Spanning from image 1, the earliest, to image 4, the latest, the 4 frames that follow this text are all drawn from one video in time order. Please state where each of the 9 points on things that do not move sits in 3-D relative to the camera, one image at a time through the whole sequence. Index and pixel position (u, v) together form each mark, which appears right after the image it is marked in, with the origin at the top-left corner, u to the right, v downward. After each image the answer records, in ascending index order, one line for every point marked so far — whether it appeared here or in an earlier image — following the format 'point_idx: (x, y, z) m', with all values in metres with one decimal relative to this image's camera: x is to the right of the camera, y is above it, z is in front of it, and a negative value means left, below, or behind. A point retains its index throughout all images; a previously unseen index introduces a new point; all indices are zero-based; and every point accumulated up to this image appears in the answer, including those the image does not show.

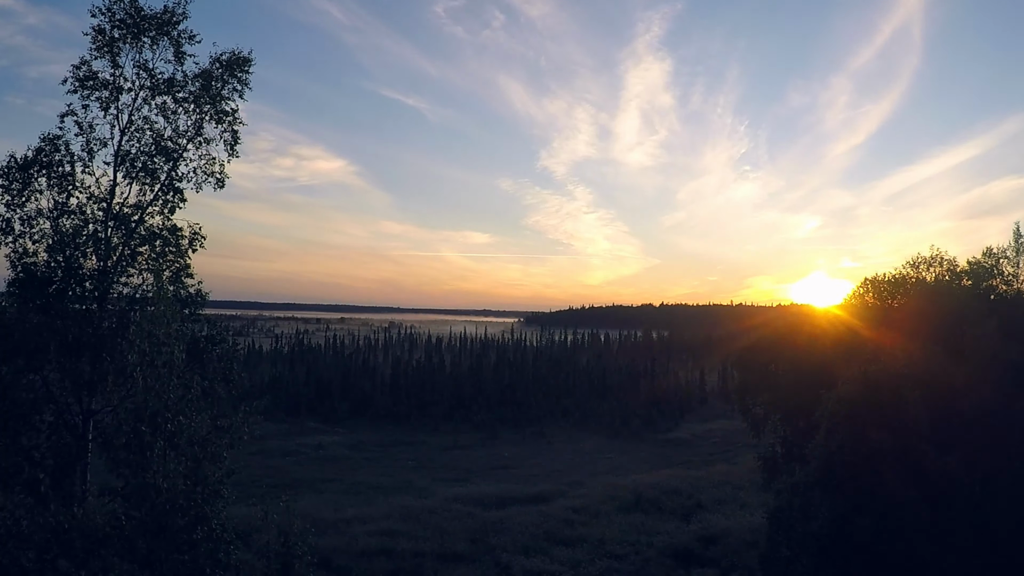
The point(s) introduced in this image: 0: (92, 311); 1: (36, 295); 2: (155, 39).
0: (-8.0, -0.4, +13.2) m
1: (-8.8, -0.1, +12.6) m
2: (-7.9, +5.6, +15.3) m
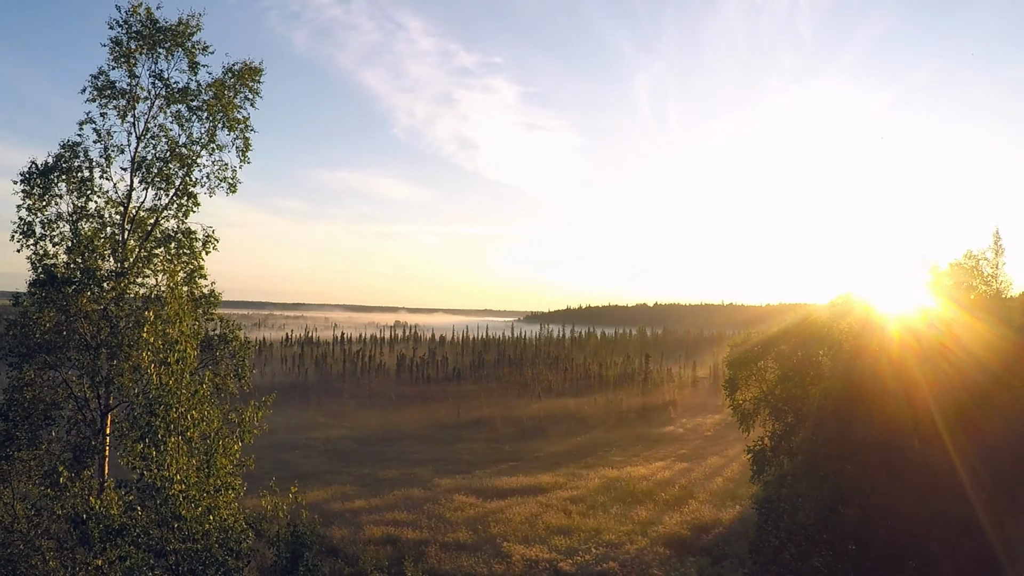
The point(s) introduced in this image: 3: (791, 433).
0: (-8.1, -0.4, +14.2) m
1: (-8.9, -0.1, +13.6) m
2: (-8.0, +5.6, +16.3) m
3: (+7.7, -4.0, +19.5) m
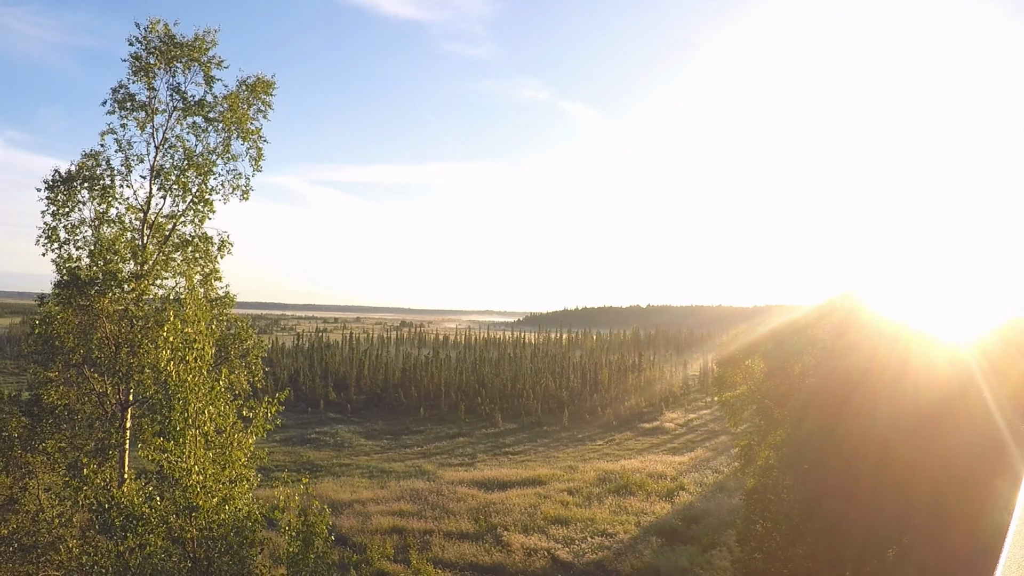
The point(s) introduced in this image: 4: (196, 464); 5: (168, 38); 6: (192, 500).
0: (-8.3, -0.5, +15.4) m
1: (-9.0, -0.2, +14.8) m
2: (-8.1, +5.5, +17.5) m
3: (+7.6, -4.0, +20.5) m
4: (-6.0, -3.4, +13.4) m
5: (-8.4, +6.0, +17.2) m
6: (-6.0, -3.9, +13.2) m
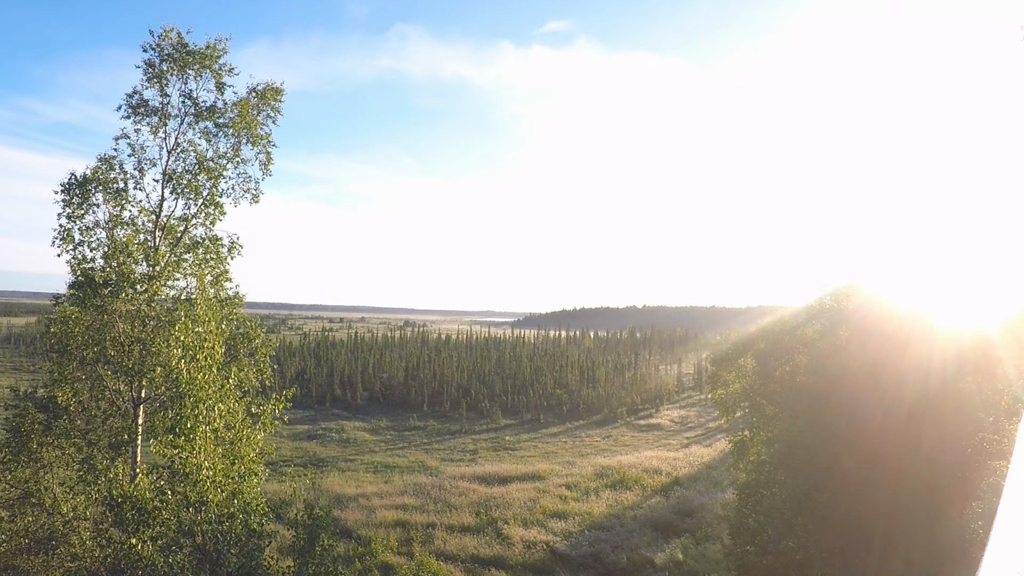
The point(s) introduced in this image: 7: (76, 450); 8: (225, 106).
0: (-8.3, -0.5, +16.2) m
1: (-9.1, -0.2, +15.6) m
2: (-8.1, +5.5, +18.3) m
3: (+7.6, -4.0, +21.1) m
4: (-6.1, -3.3, +14.2) m
5: (-8.4, +6.1, +18.0) m
6: (-6.1, -3.9, +14.0) m
7: (-9.9, -3.6, +16.2) m
8: (-7.4, +4.6, +18.3) m
